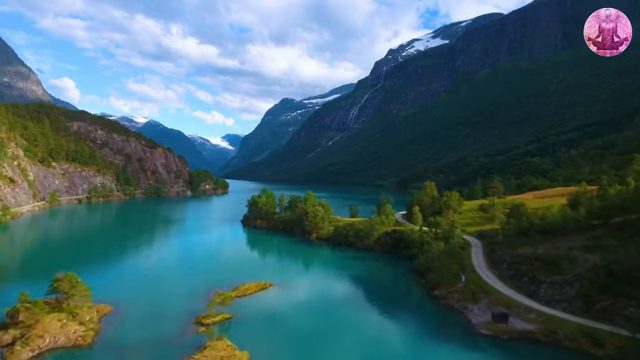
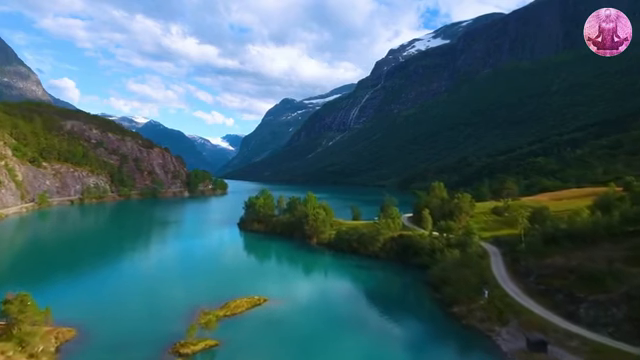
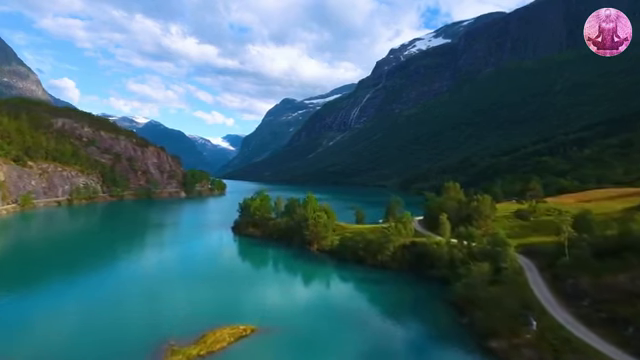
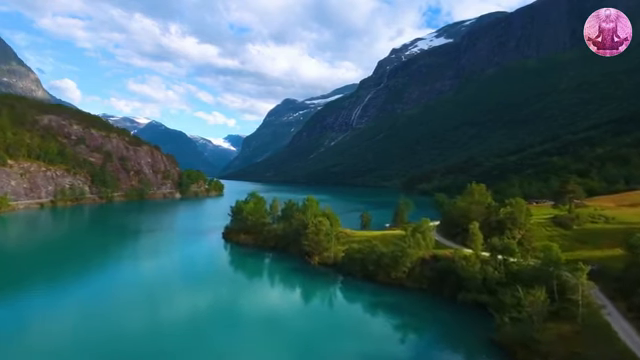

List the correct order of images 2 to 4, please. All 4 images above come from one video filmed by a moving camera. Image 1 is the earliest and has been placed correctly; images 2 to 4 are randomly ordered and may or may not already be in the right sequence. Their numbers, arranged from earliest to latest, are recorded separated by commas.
2, 3, 4
